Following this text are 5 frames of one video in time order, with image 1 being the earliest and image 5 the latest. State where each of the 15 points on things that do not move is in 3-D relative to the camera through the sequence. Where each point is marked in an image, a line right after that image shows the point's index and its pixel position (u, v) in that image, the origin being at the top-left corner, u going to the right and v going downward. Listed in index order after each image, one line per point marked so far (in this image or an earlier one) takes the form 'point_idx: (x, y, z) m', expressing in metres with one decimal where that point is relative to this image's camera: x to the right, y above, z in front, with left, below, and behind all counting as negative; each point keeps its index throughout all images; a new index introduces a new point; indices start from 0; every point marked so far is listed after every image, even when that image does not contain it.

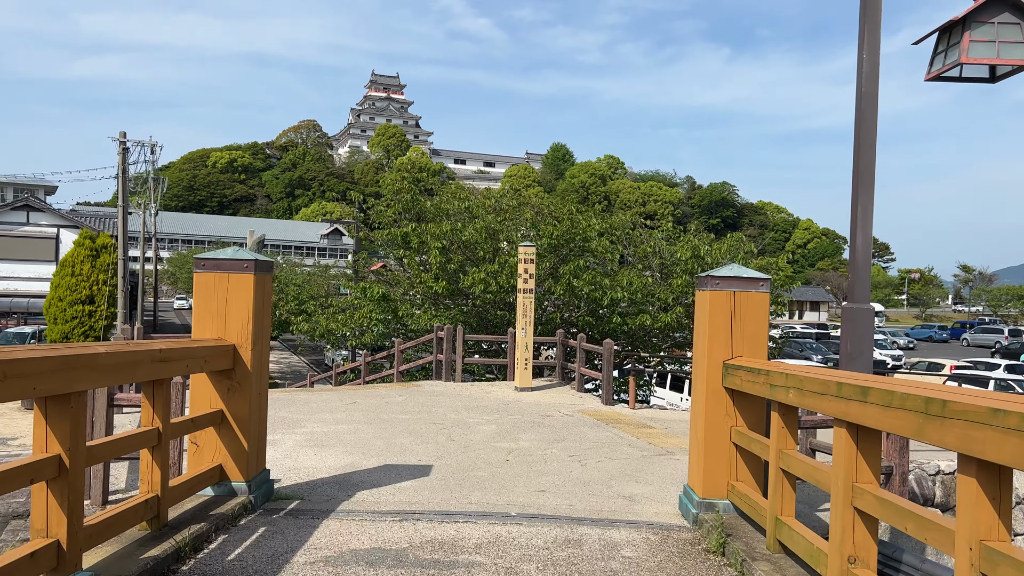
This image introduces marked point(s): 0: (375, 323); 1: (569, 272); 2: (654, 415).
0: (-2.8, -0.8, +16.5) m
1: (+1.0, +0.3, +14.6) m
2: (+2.0, -1.9, +11.5) m
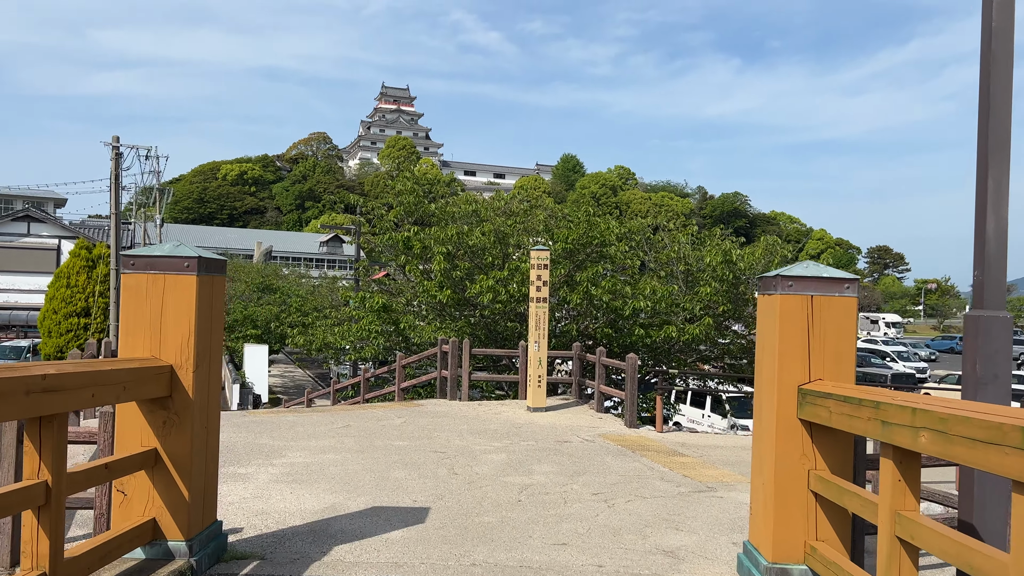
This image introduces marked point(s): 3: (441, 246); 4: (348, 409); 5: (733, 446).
0: (-2.6, -0.9, +15.2) m
1: (+1.2, +0.2, +13.3) m
2: (+2.2, -2.0, +10.2) m
3: (-1.2, +0.7, +13.6) m
4: (-2.4, -1.8, +11.8) m
5: (+2.8, -2.0, +10.0) m
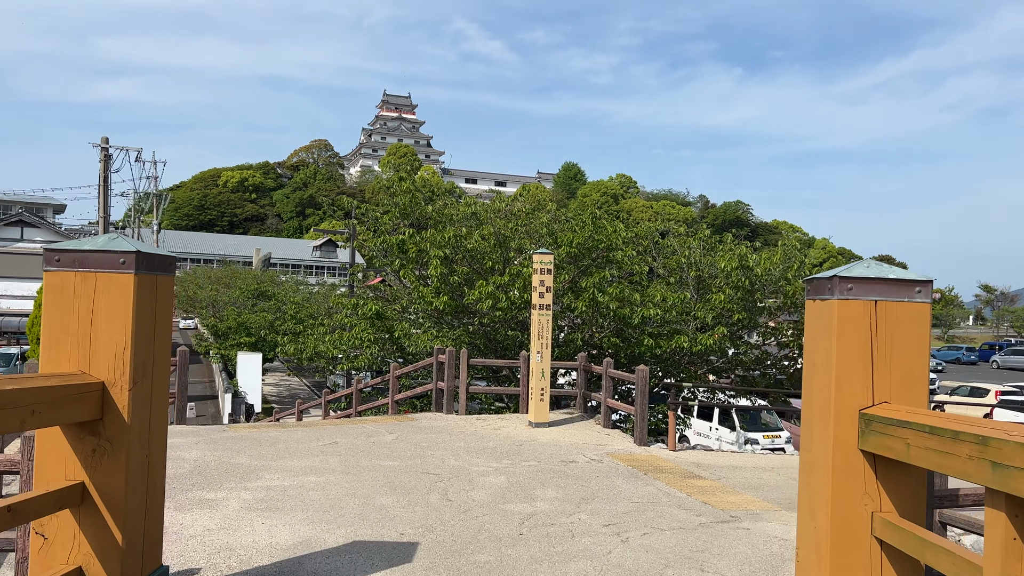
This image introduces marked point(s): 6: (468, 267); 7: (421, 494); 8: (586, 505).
0: (-2.6, -1.1, +14.4) m
1: (+1.2, +0.1, +12.5) m
2: (+2.2, -2.0, +9.4) m
3: (-1.2, +0.6, +12.8) m
4: (-2.4, -1.9, +11.0) m
5: (+2.8, -2.1, +9.2) m
6: (-0.7, +0.4, +13.3) m
7: (-0.8, -1.8, +7.2) m
8: (+0.6, -1.9, +6.9) m
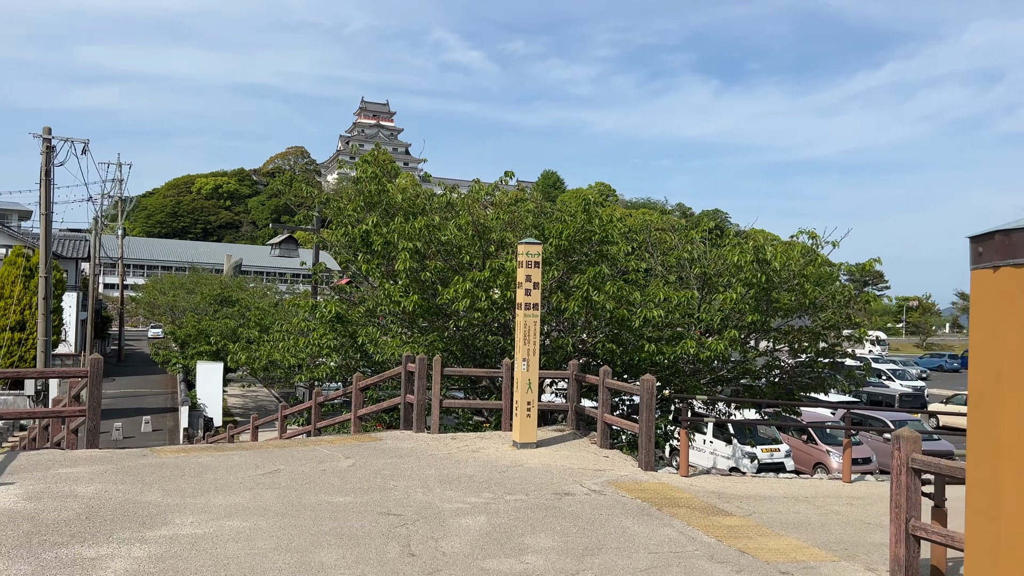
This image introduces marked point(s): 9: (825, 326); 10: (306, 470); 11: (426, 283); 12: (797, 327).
0: (-2.9, -1.0, +12.7) m
1: (+1.0, +0.1, +10.9) m
2: (+2.0, -2.0, +7.8) m
3: (-1.5, +0.7, +11.1) m
4: (-2.6, -1.8, +9.3) m
5: (+2.6, -2.0, +7.6) m
6: (-1.0, +0.4, +11.7) m
7: (-0.9, -1.7, +5.5) m
8: (+0.5, -1.8, +5.3) m
9: (+4.7, -0.6, +12.1) m
10: (-2.0, -1.8, +7.9) m
11: (-1.2, +0.1, +11.5) m
12: (+4.4, -0.6, +12.4) m
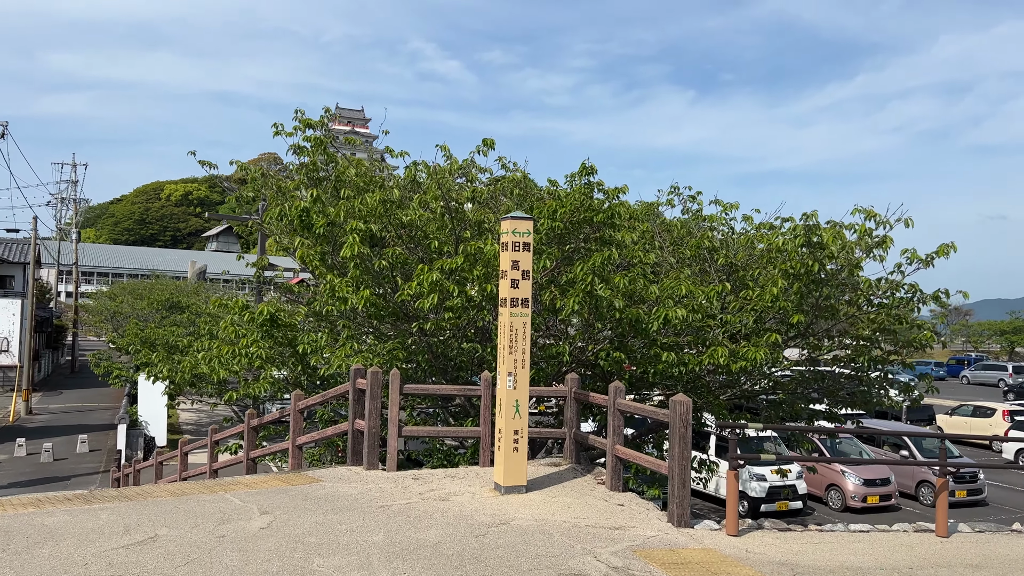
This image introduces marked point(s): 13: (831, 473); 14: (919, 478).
0: (-3.2, -1.0, +10.2) m
1: (+0.8, +0.2, +8.6) m
2: (+1.9, -1.9, +5.4) m
3: (-1.7, +0.7, +8.7) m
4: (-2.8, -1.7, +6.8) m
5: (+2.5, -1.9, +5.3) m
6: (-1.2, +0.4, +9.3) m
7: (-1.0, -1.6, +3.1) m
8: (+0.5, -1.6, +2.9) m
9: (+4.4, -0.5, +9.9) m
10: (-2.1, -1.7, +5.5) m
11: (-1.5, +0.1, +9.1) m
12: (+4.1, -0.6, +10.2) m
13: (+7.4, -4.3, +18.5) m
14: (+9.8, -4.6, +19.4) m
